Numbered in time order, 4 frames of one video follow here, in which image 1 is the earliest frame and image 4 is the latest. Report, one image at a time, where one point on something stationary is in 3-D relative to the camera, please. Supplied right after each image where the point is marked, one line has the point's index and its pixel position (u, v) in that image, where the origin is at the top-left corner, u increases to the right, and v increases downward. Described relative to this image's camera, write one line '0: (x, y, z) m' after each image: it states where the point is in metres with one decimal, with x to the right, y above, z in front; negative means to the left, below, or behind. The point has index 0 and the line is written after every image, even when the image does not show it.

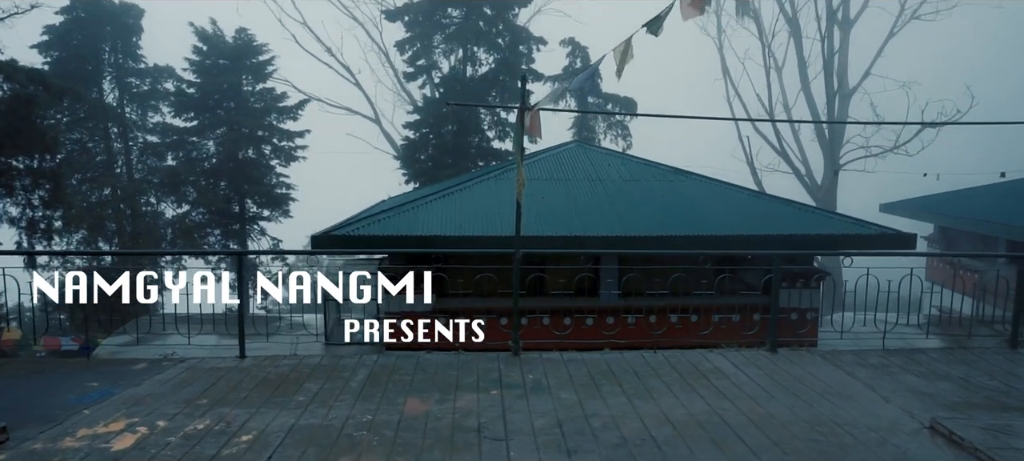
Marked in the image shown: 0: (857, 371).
0: (+2.1, -0.9, +4.3) m
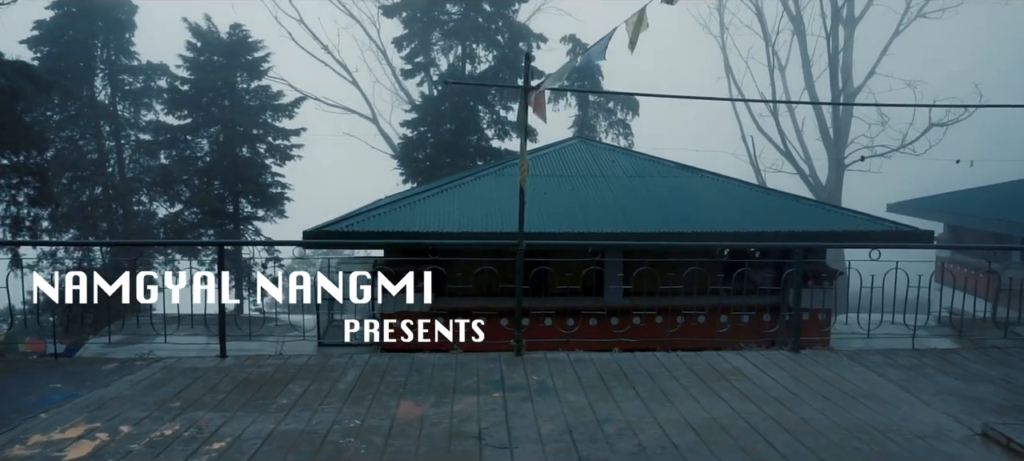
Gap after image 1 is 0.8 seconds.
0: (+2.1, -0.8, +4.0) m
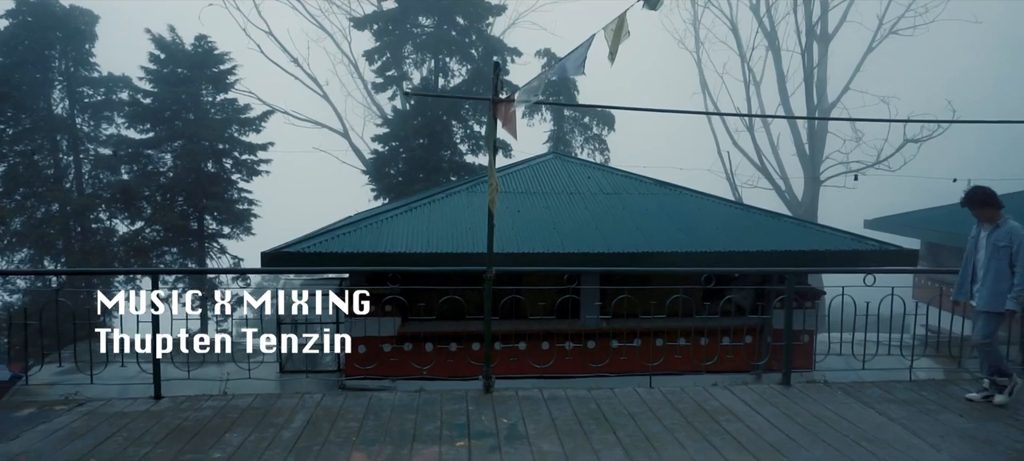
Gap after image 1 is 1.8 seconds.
0: (+1.9, -0.9, +3.7) m
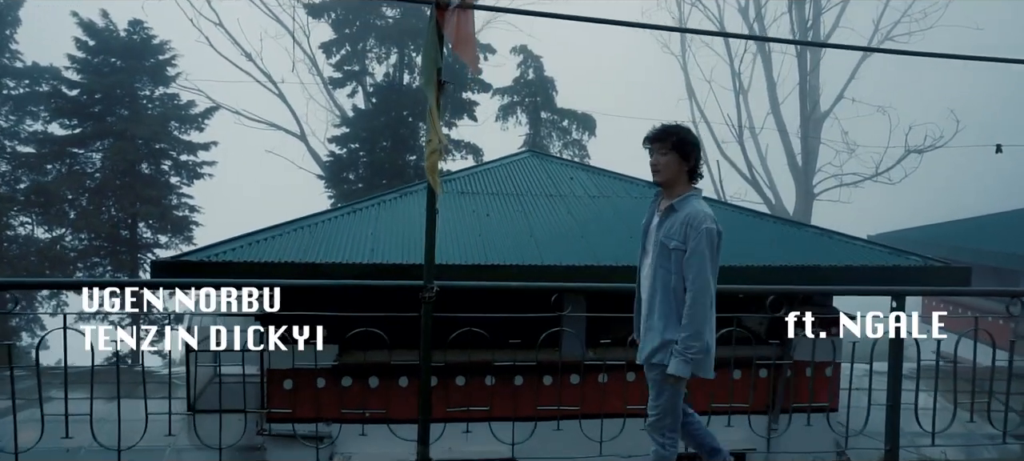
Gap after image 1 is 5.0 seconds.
0: (+1.8, -0.9, +2.3) m
